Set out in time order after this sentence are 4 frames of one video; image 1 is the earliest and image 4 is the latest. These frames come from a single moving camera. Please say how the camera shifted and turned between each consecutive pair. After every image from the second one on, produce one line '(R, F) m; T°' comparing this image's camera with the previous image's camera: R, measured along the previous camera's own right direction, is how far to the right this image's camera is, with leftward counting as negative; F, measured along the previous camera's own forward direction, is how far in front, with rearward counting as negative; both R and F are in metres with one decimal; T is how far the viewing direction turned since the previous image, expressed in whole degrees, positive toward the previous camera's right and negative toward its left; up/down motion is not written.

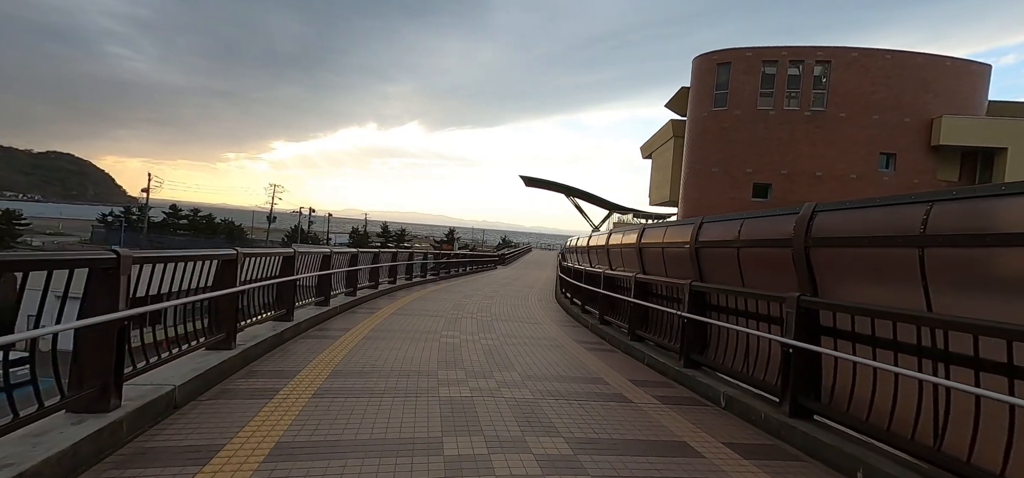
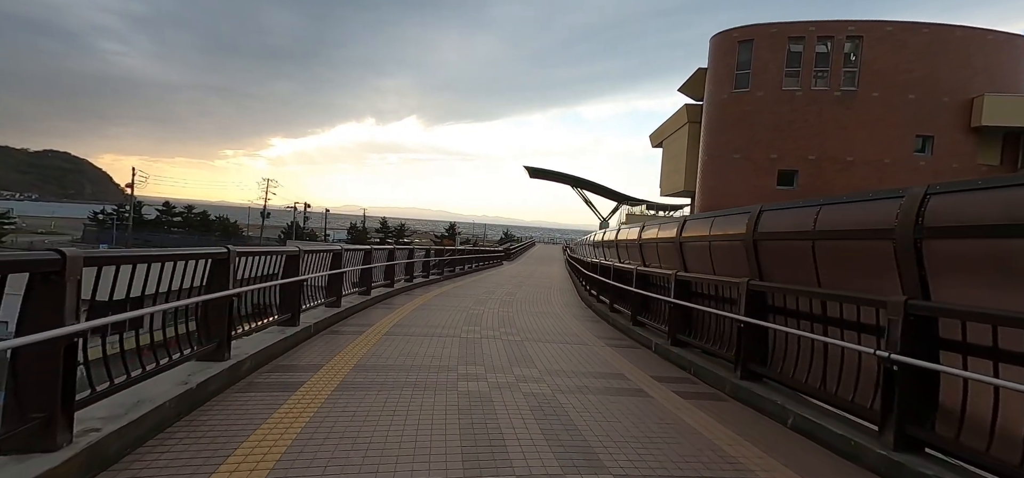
(-0.2, +0.7) m; 0°
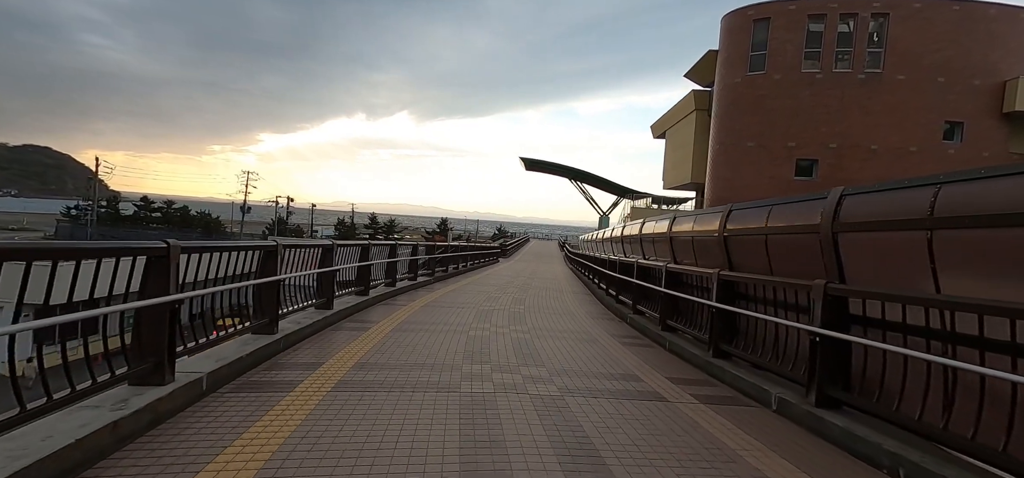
(-0.2, +0.9) m; +1°
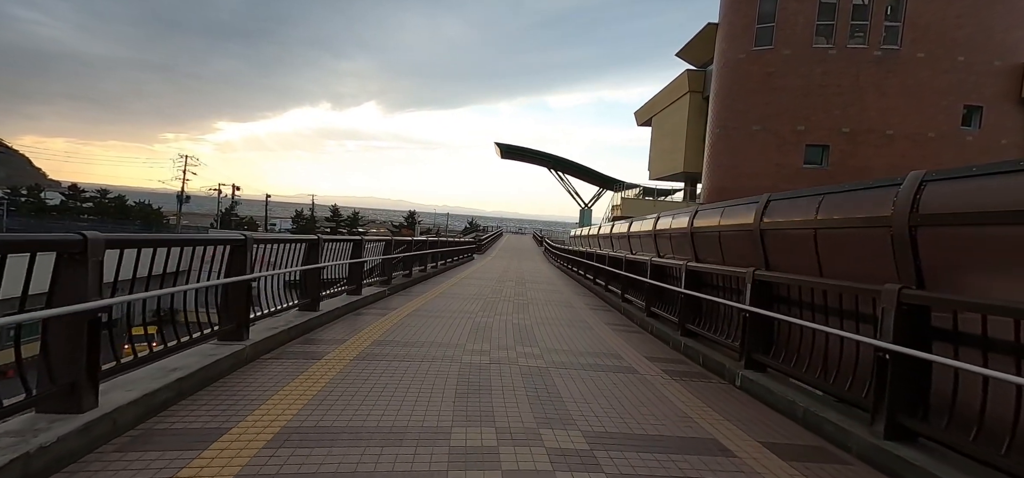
(-0.4, +3.9) m; +3°
